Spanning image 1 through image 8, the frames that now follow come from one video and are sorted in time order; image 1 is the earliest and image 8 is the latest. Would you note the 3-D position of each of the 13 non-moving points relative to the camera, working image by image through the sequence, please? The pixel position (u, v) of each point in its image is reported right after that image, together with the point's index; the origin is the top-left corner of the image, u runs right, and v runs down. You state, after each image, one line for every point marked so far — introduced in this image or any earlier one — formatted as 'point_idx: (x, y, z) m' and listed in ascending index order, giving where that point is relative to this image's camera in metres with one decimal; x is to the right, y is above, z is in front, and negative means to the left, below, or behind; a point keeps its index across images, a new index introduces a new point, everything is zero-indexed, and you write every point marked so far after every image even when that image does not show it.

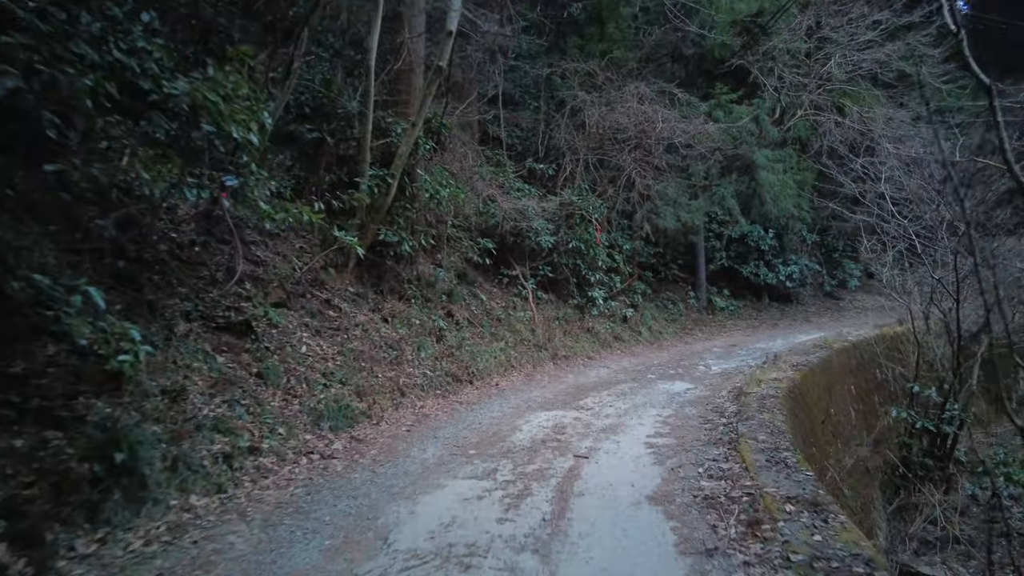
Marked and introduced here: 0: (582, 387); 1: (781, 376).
0: (+0.9, -1.3, +8.5) m
1: (+3.4, -1.1, +8.1) m
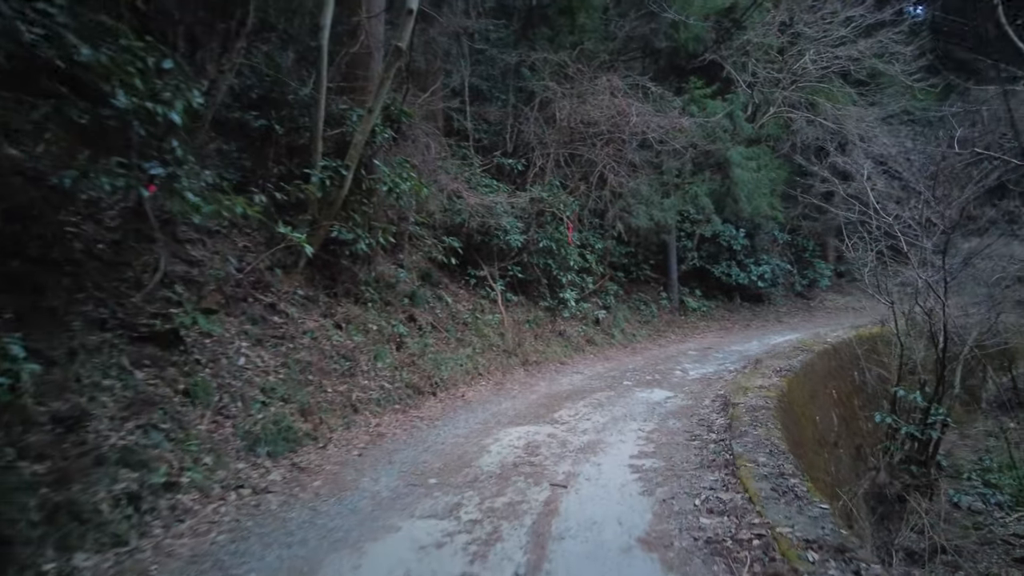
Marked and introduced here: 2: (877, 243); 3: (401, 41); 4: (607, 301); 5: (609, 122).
0: (+0.5, -1.3, +7.9) m
1: (+3.0, -1.1, +7.5) m
2: (+5.9, +0.7, +10.4) m
3: (-1.4, +3.1, +8.1) m
4: (+2.0, -0.3, +13.6) m
5: (+1.9, +3.3, +12.7) m
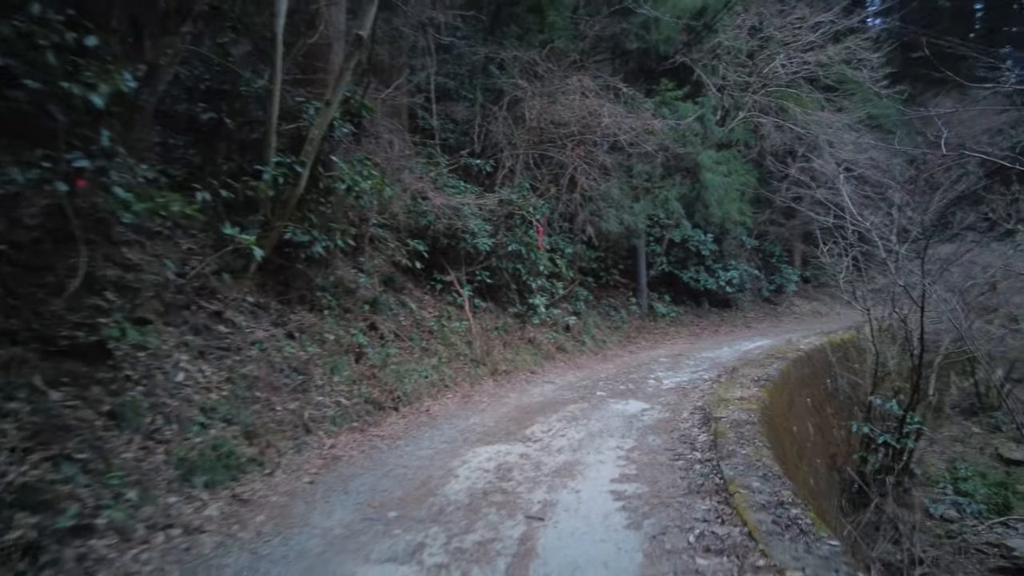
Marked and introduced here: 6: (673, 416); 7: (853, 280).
0: (+0.2, -1.4, +7.5) m
1: (+2.6, -1.2, +7.2) m
2: (+5.4, +0.6, +10.2) m
3: (-1.8, +3.0, +7.5) m
4: (+1.4, -0.4, +13.3) m
5: (+1.3, +3.2, +12.3) m
6: (+1.7, -1.4, +6.9) m
7: (+5.3, +0.1, +10.1) m
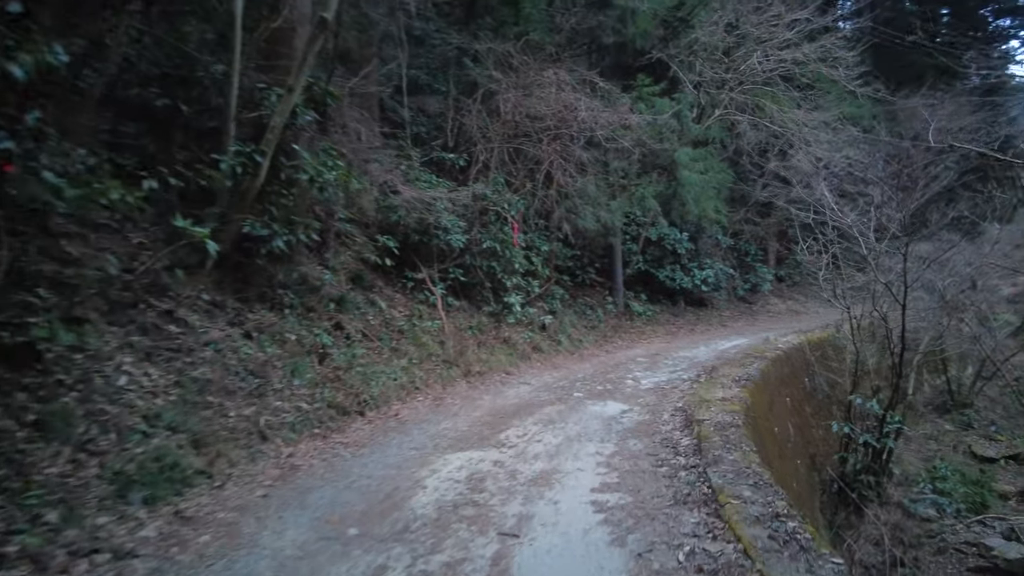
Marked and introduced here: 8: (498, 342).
0: (-0.1, -1.4, +7.1) m
1: (+2.3, -1.2, +7.0) m
2: (+5.0, +0.7, +10.0) m
3: (-2.1, +3.1, +7.1) m
4: (+0.8, -0.4, +13.0) m
5: (+0.8, +3.2, +12.0) m
6: (+1.4, -1.3, +6.6) m
7: (+4.9, +0.2, +9.9) m
8: (-0.2, -0.9, +10.8) m
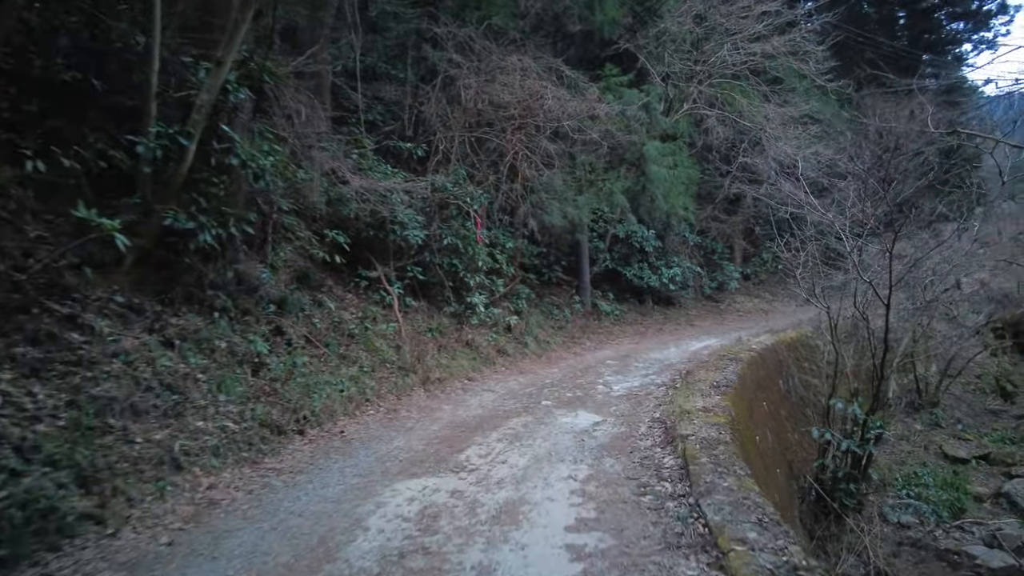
0: (-0.5, -1.4, +6.4) m
1: (+2.0, -1.1, +6.4) m
2: (+4.4, +0.7, +9.6) m
3: (-2.4, +3.1, +6.3) m
4: (+0.1, -0.3, +12.3) m
5: (+0.1, +3.2, +11.3) m
6: (+1.1, -1.3, +6.0) m
7: (+4.4, +0.2, +9.5) m
8: (-0.8, -0.9, +10.0) m
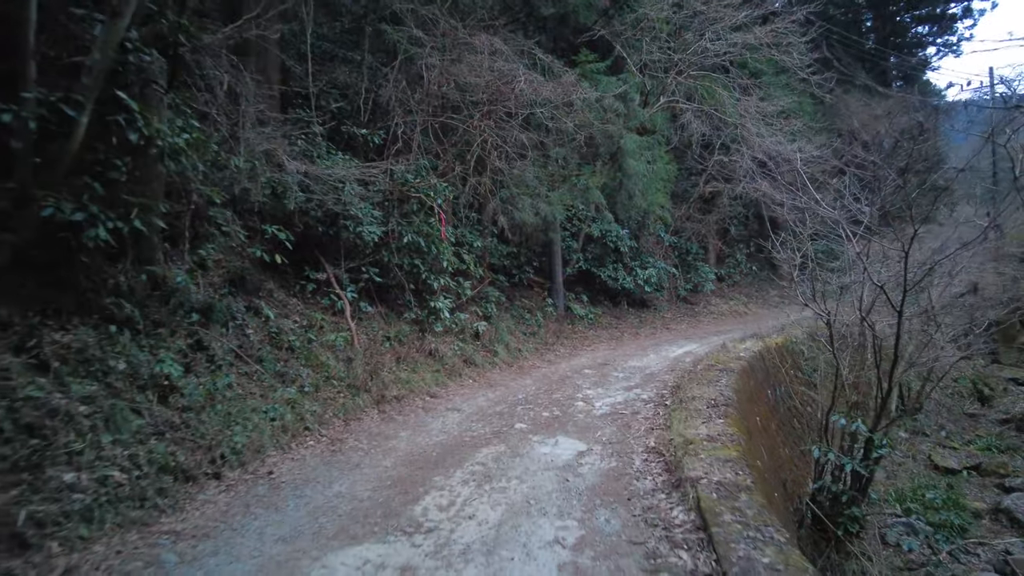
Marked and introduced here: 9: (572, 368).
0: (-0.8, -1.4, +5.3) m
1: (+1.7, -1.2, +5.4) m
2: (+4.0, +0.6, +8.8) m
3: (-2.7, +3.0, +5.1) m
4: (-0.4, -0.4, +11.2) m
5: (-0.4, +3.2, +10.3) m
6: (+0.8, -1.4, +5.0) m
7: (+4.0, +0.1, +8.6) m
8: (-1.3, -0.9, +8.9) m
9: (+1.0, -1.3, +10.6) m
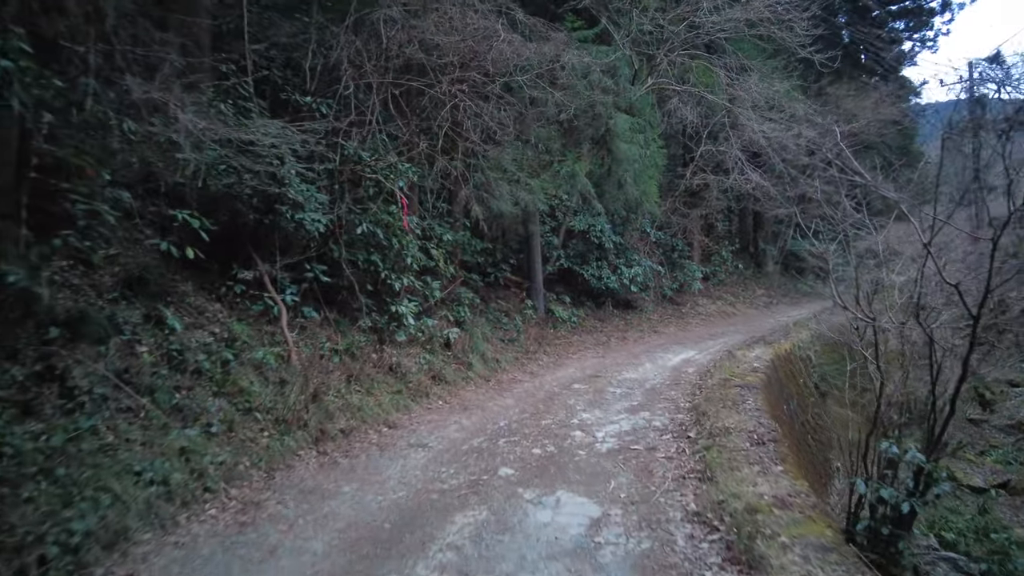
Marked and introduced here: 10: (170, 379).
0: (-0.8, -1.4, +3.7) m
1: (+1.6, -1.2, +3.9) m
2: (+3.7, +0.7, +7.3) m
3: (-2.8, +3.0, +3.4) m
4: (-0.8, -0.4, +9.6) m
5: (-0.7, +3.1, +8.6) m
6: (+0.8, -1.4, +3.4) m
7: (+3.7, +0.1, +7.2) m
8: (-1.5, -1.0, +7.3) m
9: (+0.7, -1.3, +9.0) m
10: (-2.6, -0.7, +4.9) m
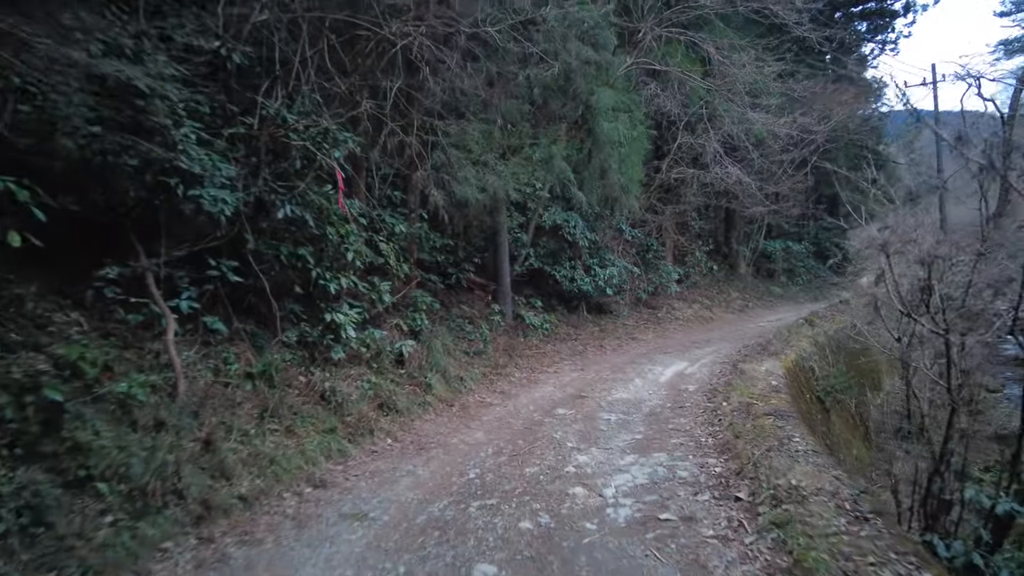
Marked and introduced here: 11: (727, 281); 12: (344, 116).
0: (-0.8, -1.4, +1.9) m
1: (+1.6, -1.2, +2.3) m
2: (+3.5, +0.6, +5.9) m
3: (-2.8, +3.0, +1.5) m
4: (-1.2, -0.4, +7.8) m
5: (-1.0, +3.1, +6.9) m
6: (+0.8, -1.4, +1.7) m
7: (+3.5, +0.1, +5.7) m
8: (-1.7, -1.0, +5.4) m
9: (+0.3, -1.4, +7.3) m
10: (-2.7, -0.7, +3.0) m
11: (+6.8, +0.2, +20.1) m
12: (-1.8, +1.9, +7.1) m
